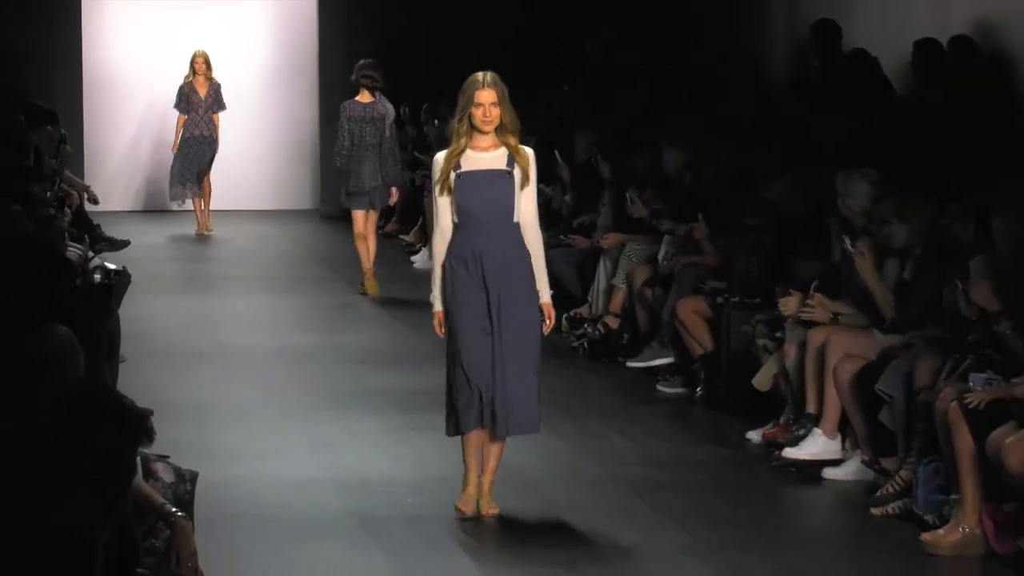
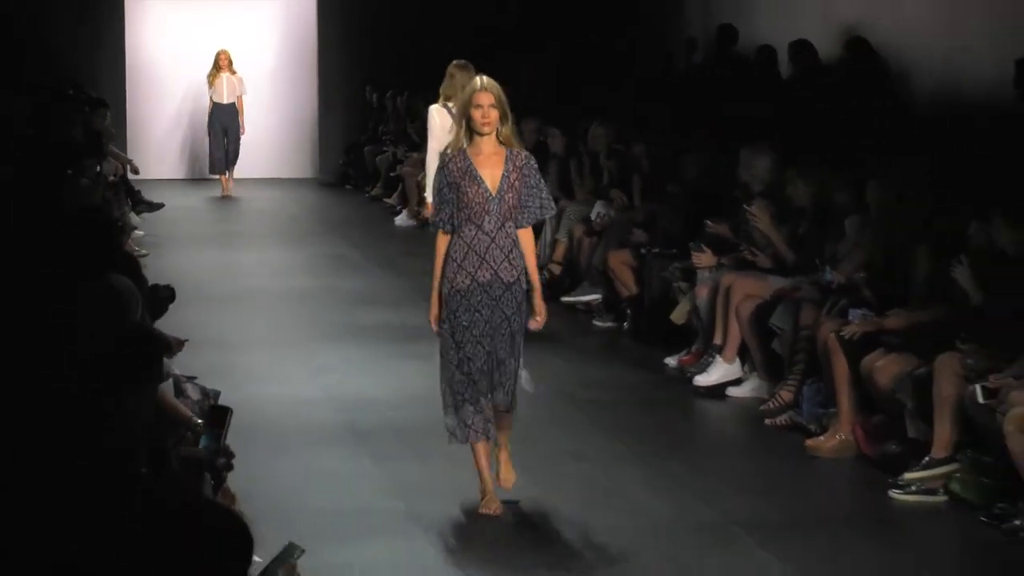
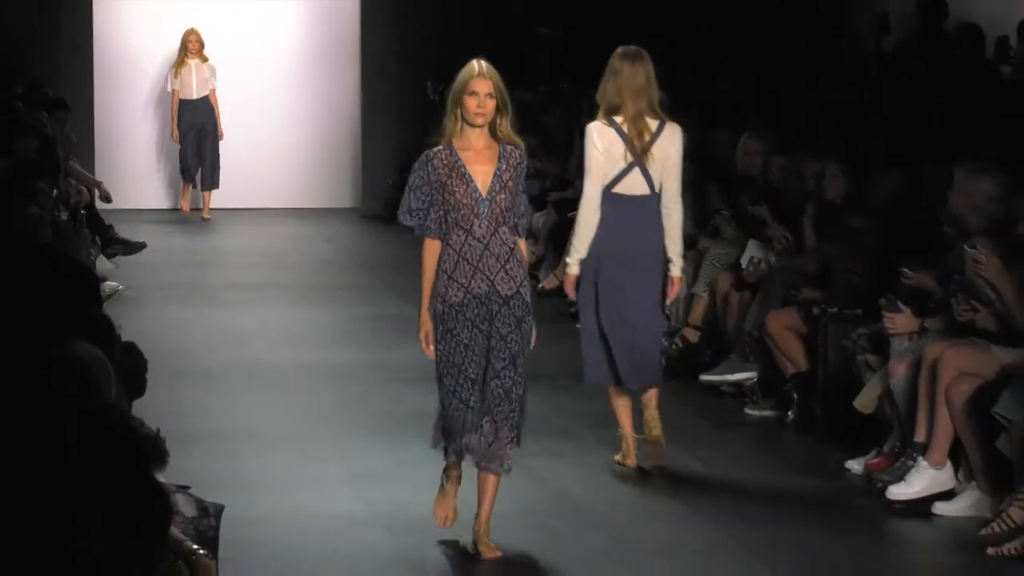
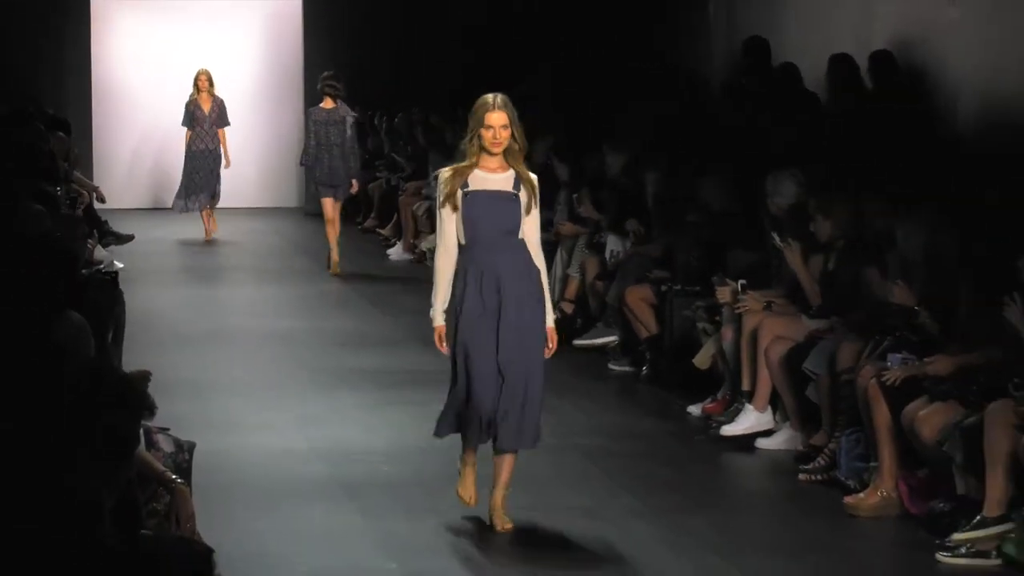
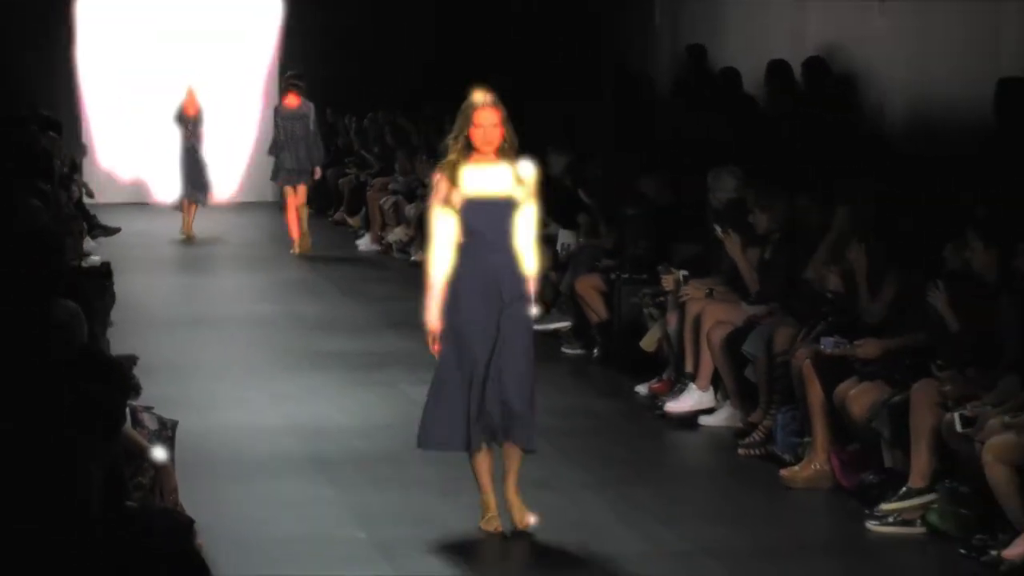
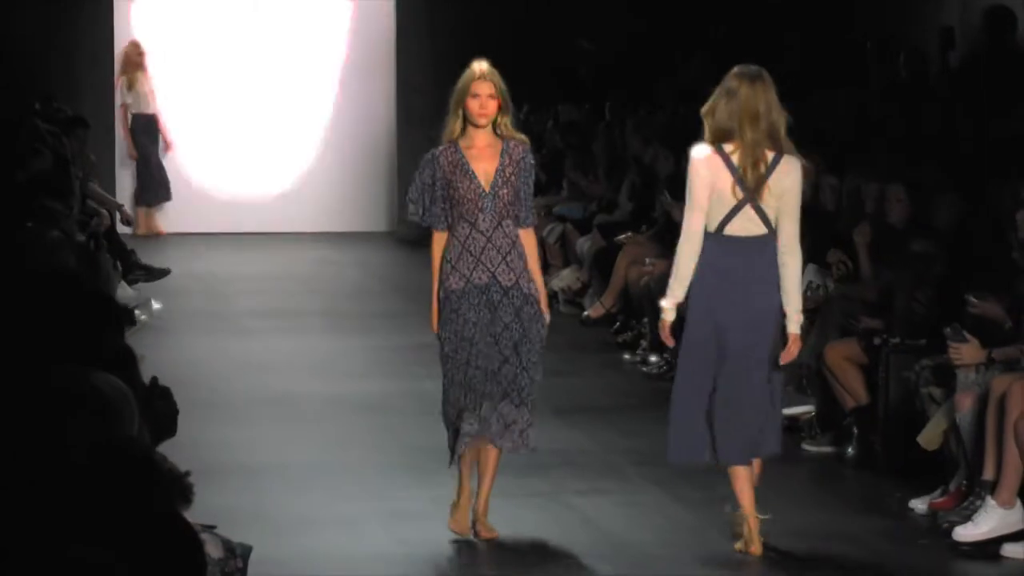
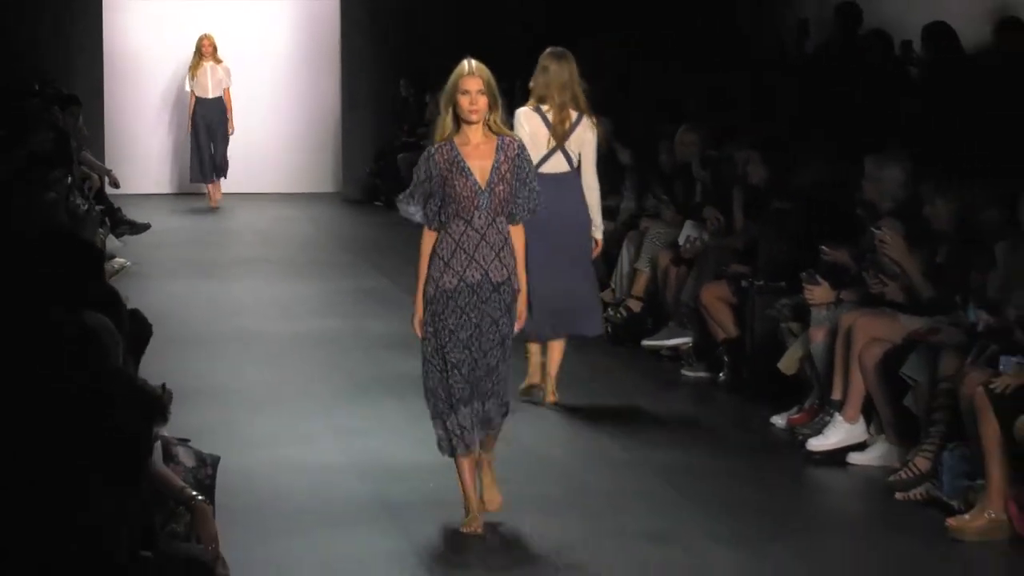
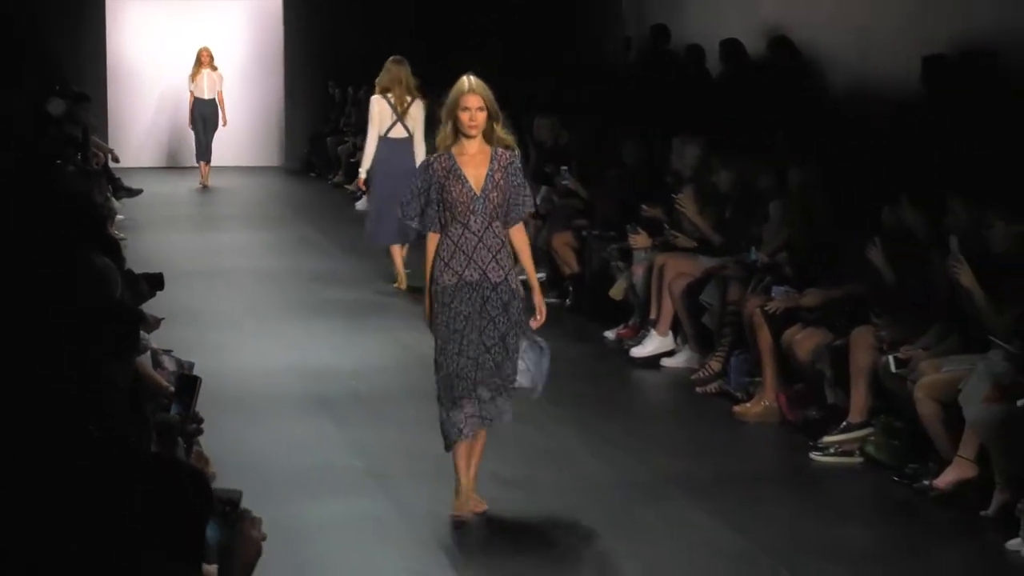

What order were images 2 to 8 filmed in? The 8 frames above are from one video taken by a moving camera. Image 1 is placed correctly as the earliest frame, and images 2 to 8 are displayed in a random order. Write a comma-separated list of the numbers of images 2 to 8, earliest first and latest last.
4, 5, 6, 3, 7, 2, 8
